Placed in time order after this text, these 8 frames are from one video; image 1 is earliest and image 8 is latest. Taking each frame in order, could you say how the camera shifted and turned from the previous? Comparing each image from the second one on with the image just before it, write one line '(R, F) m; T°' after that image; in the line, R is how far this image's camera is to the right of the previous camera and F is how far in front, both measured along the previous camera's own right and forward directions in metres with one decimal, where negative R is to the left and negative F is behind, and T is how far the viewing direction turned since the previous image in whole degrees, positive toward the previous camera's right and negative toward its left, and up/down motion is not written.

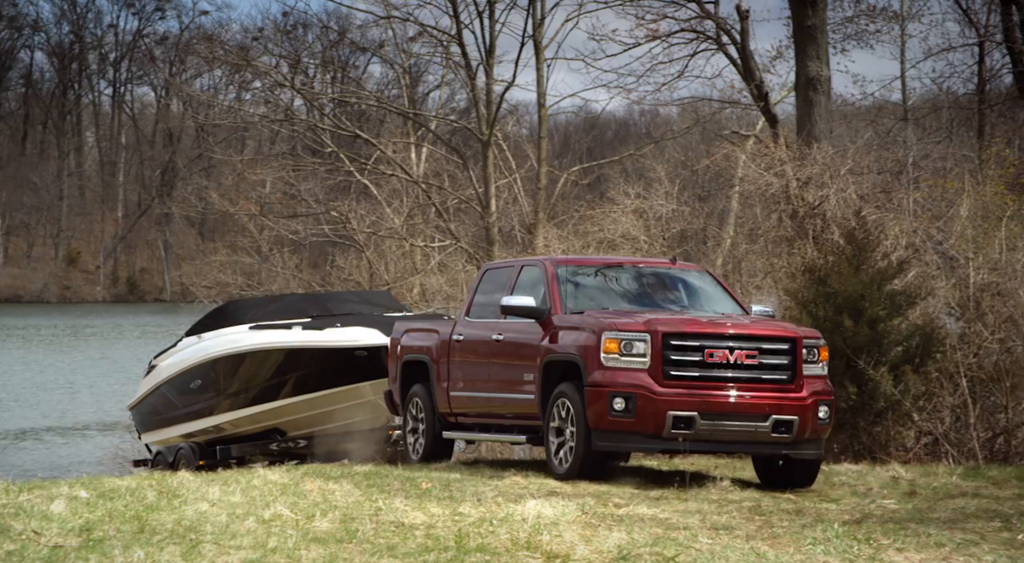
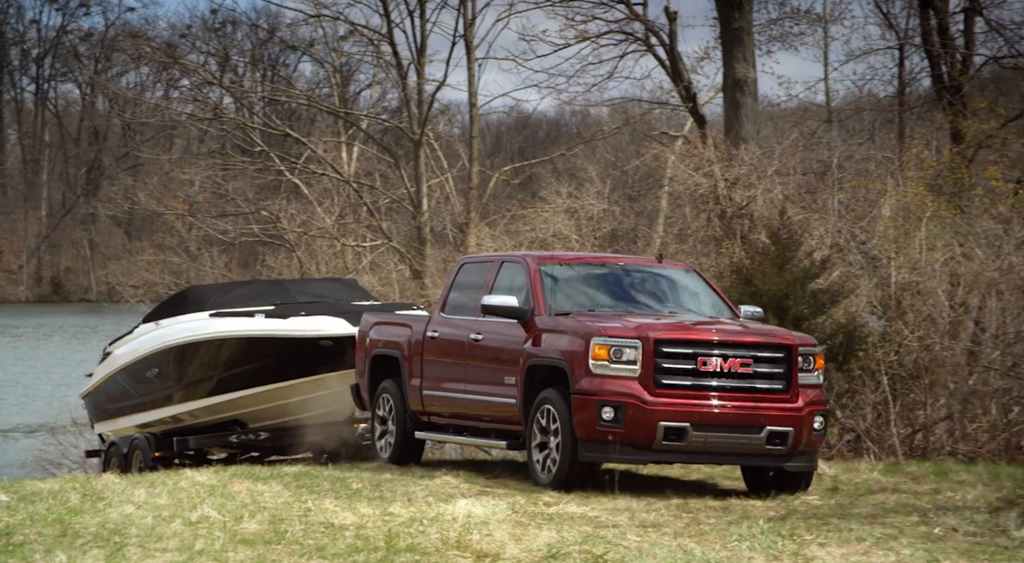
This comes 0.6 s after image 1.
(-0.2, -0.1) m; +3°
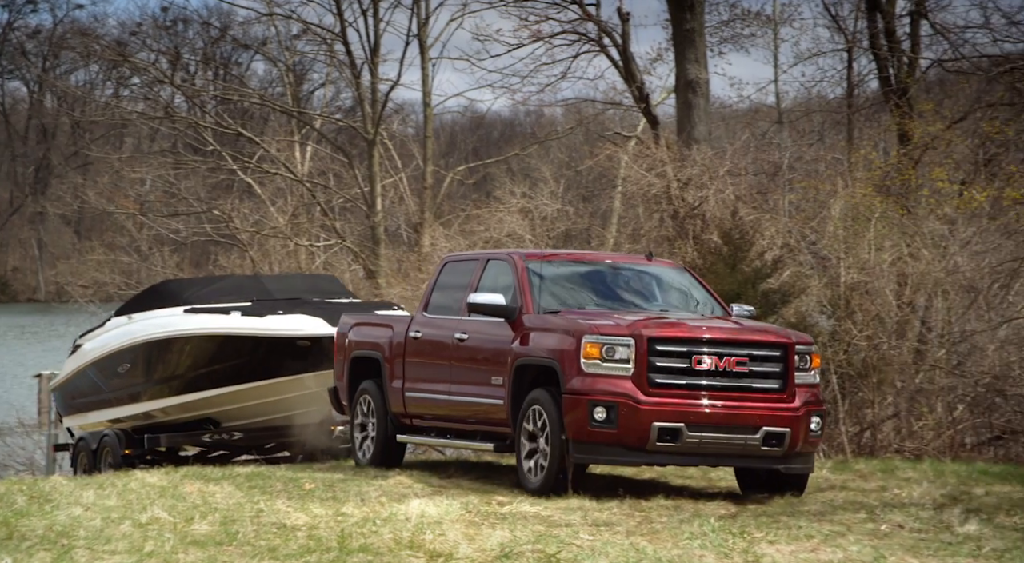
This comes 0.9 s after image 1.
(-0.1, 0.0) m; +2°
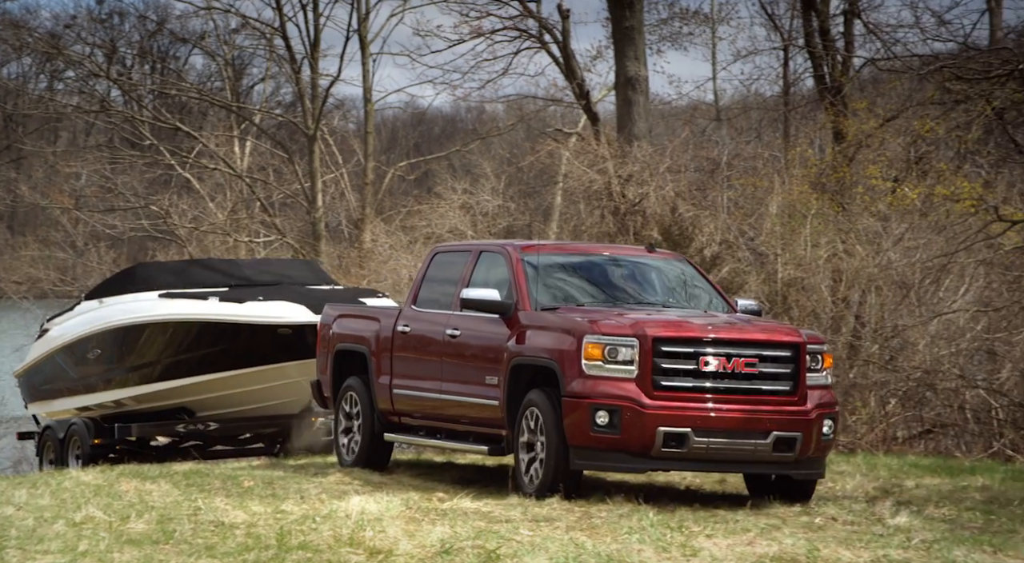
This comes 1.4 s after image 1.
(-0.2, 0.0) m; +3°
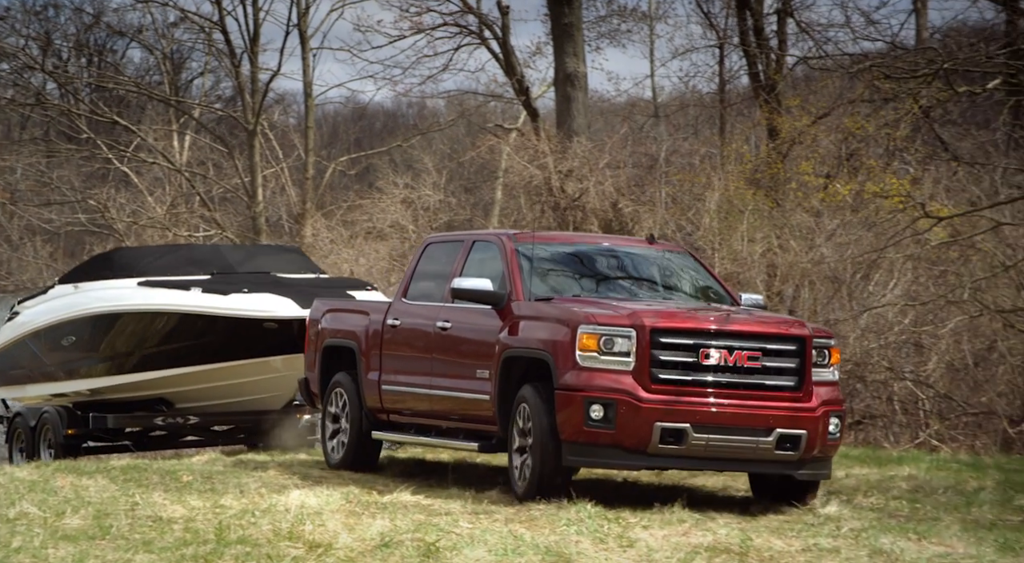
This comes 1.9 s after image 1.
(0.0, -0.1) m; +2°
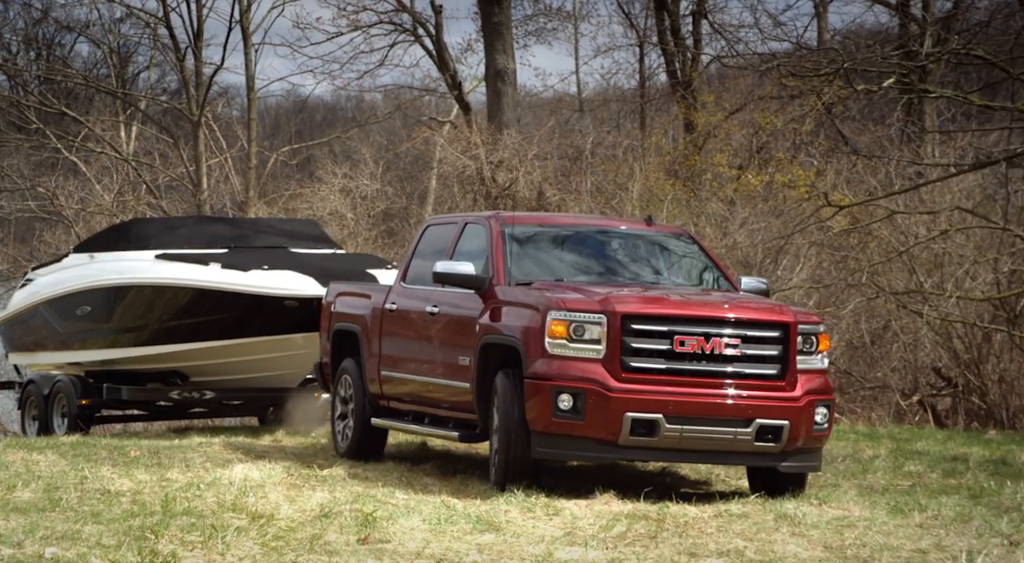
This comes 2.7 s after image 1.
(0.0, -0.9) m; +3°
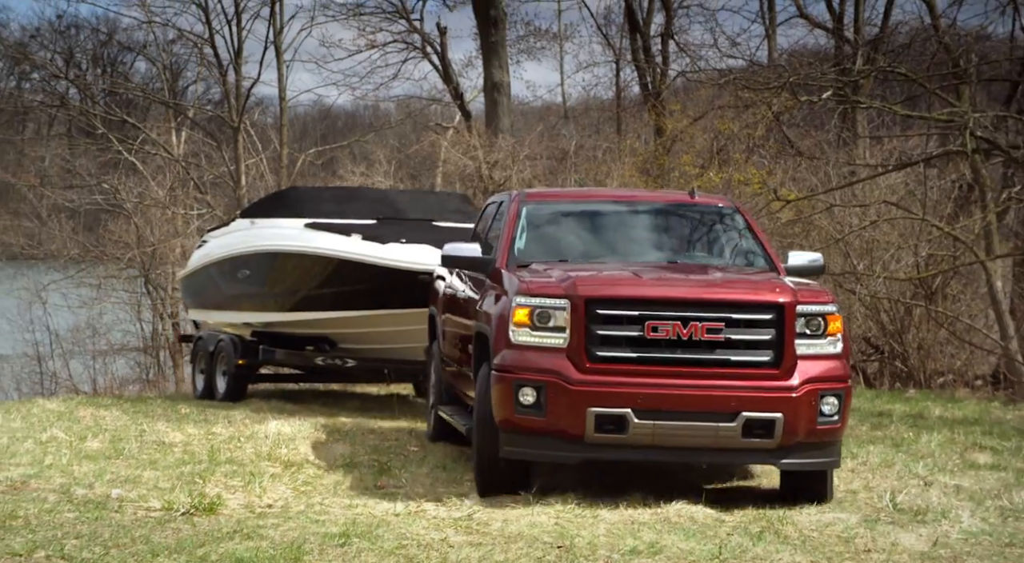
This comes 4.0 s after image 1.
(+0.1, -2.6) m; 0°
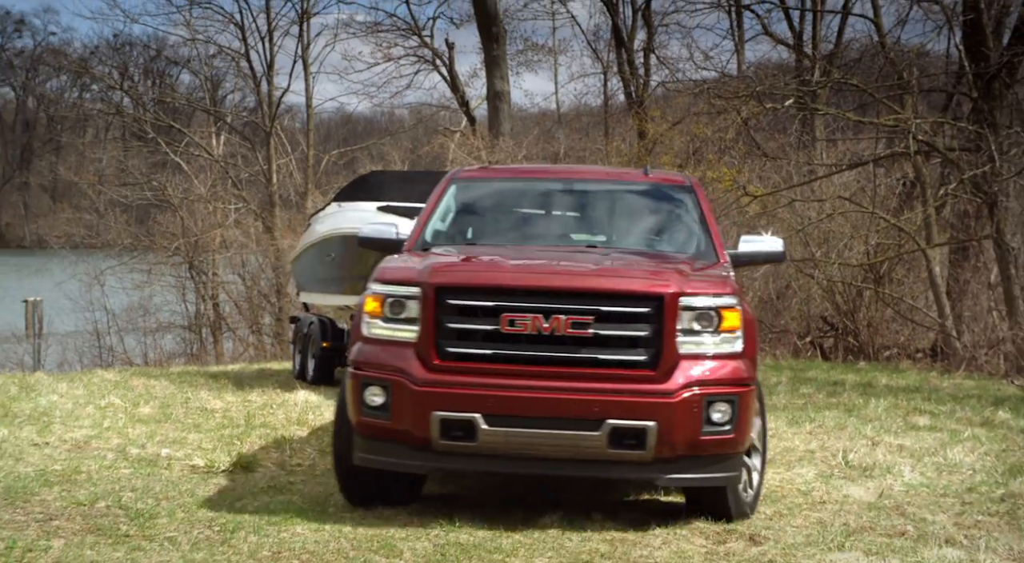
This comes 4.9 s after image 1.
(+0.1, -2.4) m; 0°
